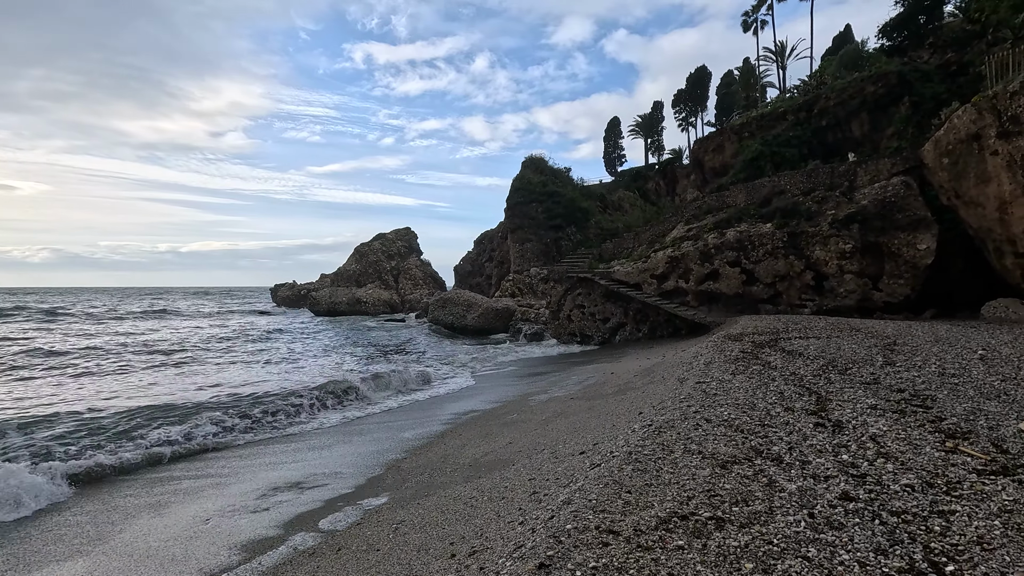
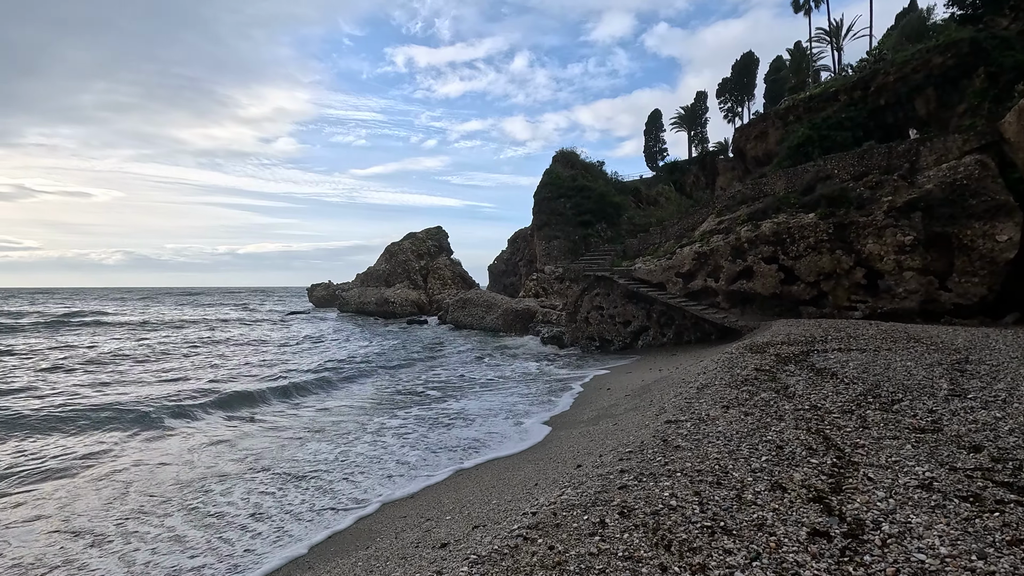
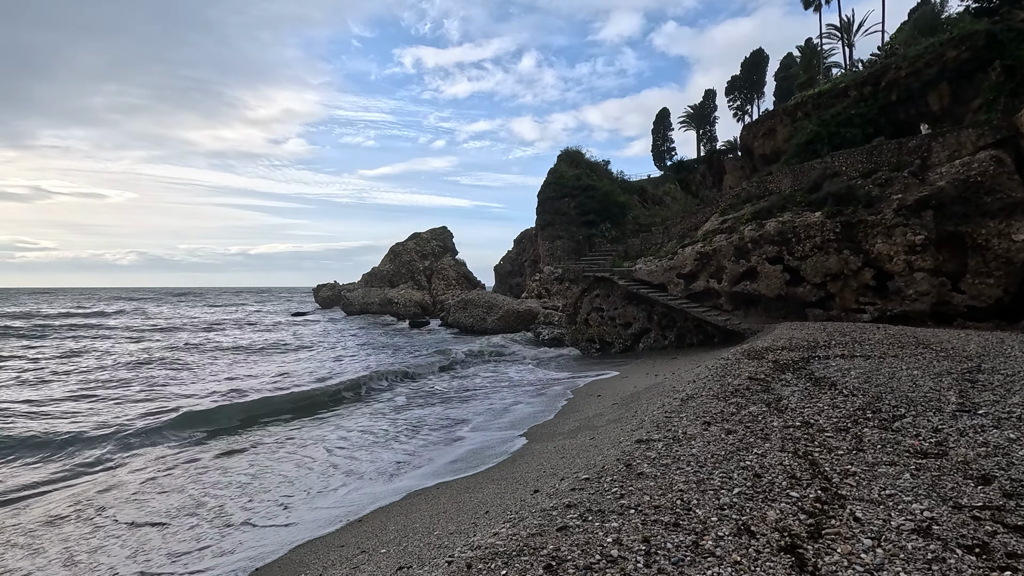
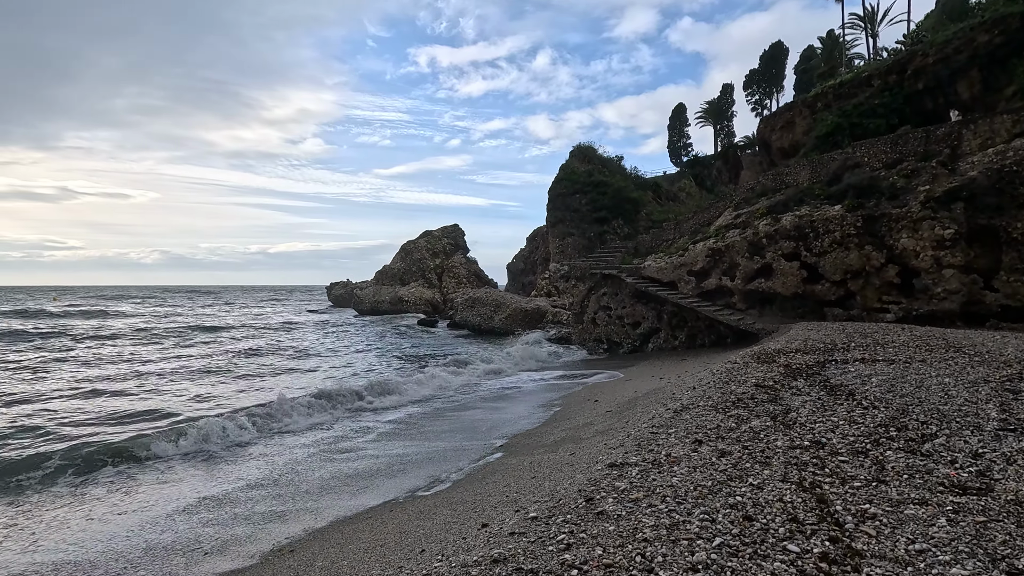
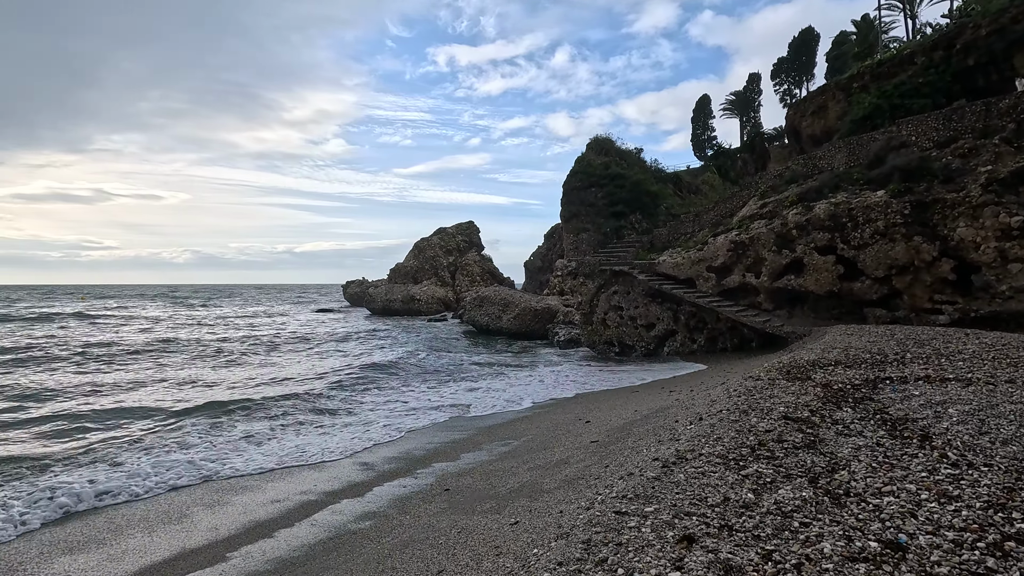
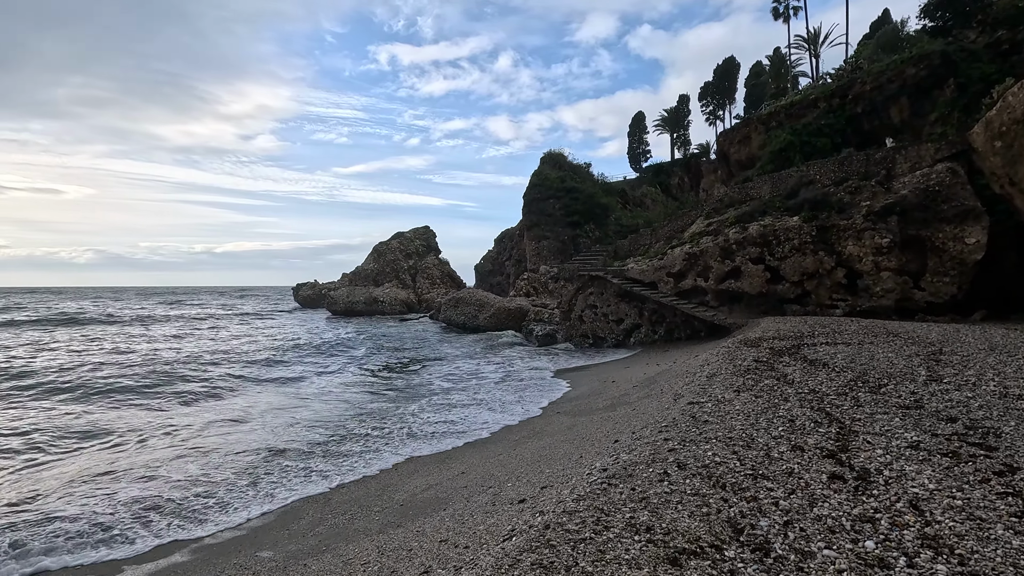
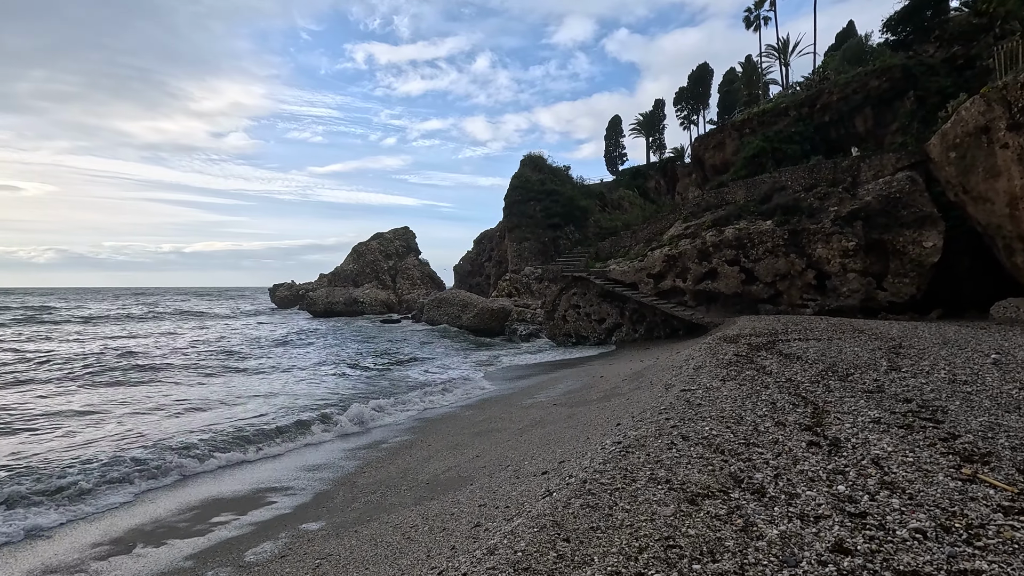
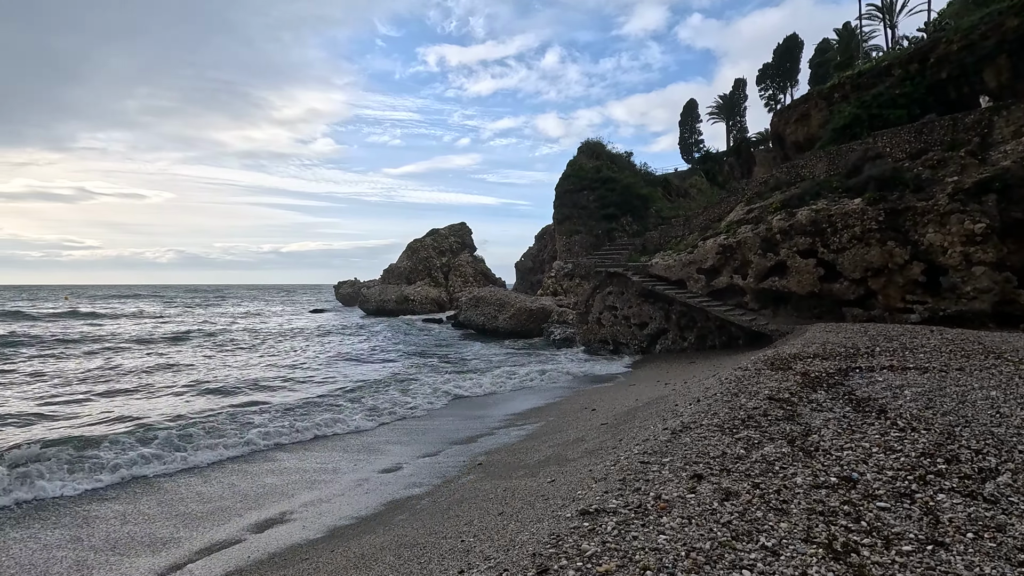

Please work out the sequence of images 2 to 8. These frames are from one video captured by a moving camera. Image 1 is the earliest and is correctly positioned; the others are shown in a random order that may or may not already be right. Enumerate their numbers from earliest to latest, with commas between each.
7, 6, 2, 3, 4, 8, 5
